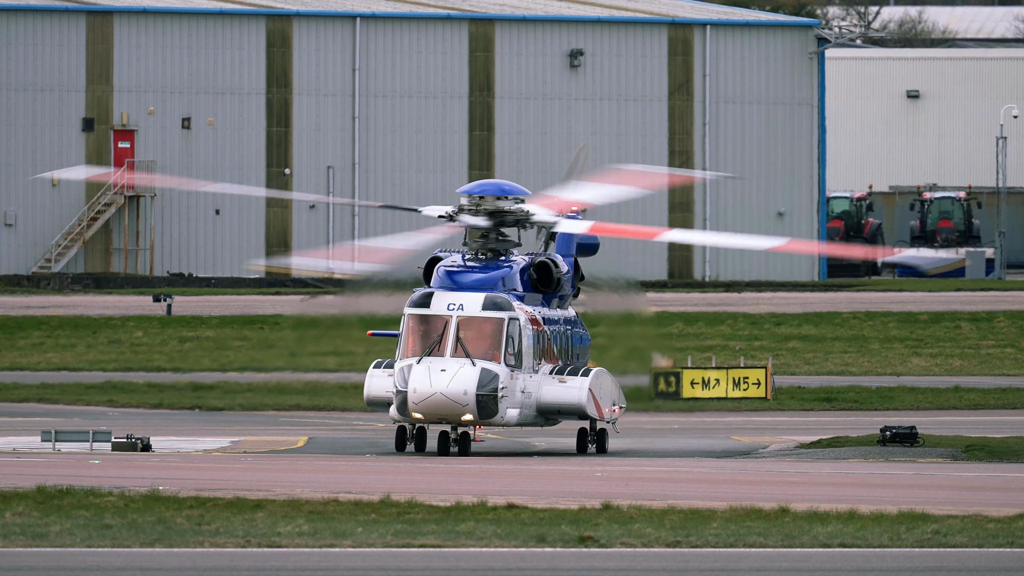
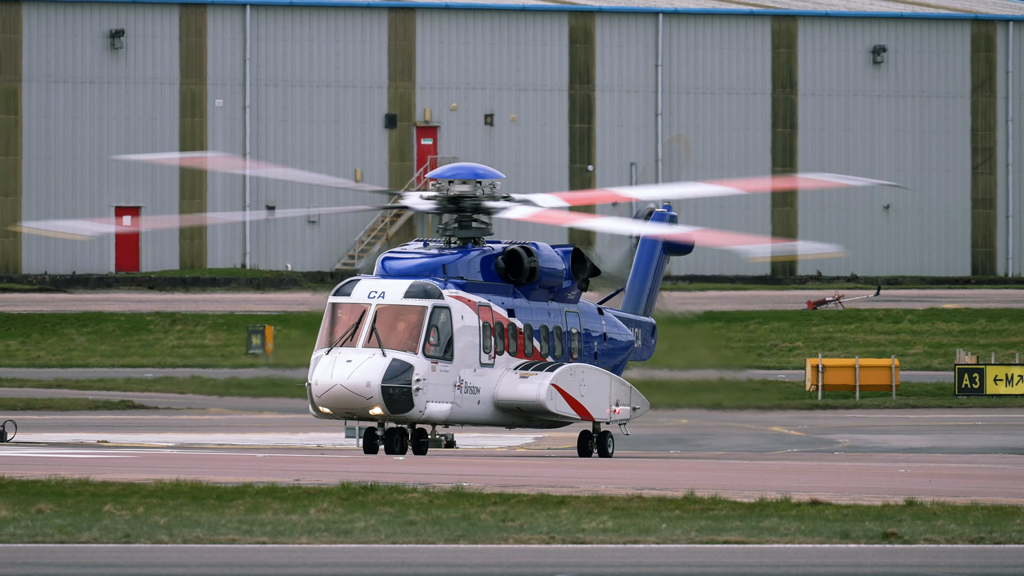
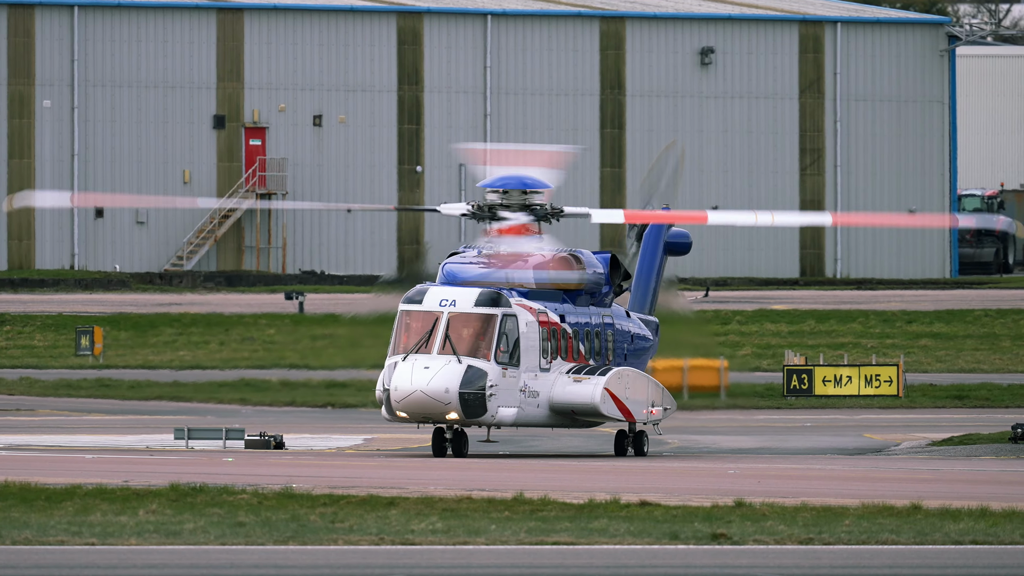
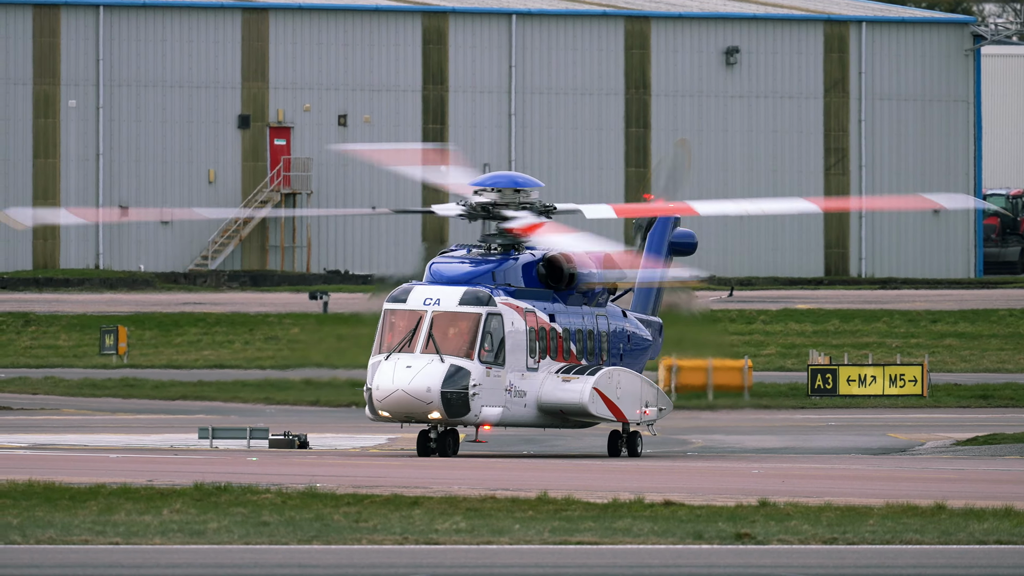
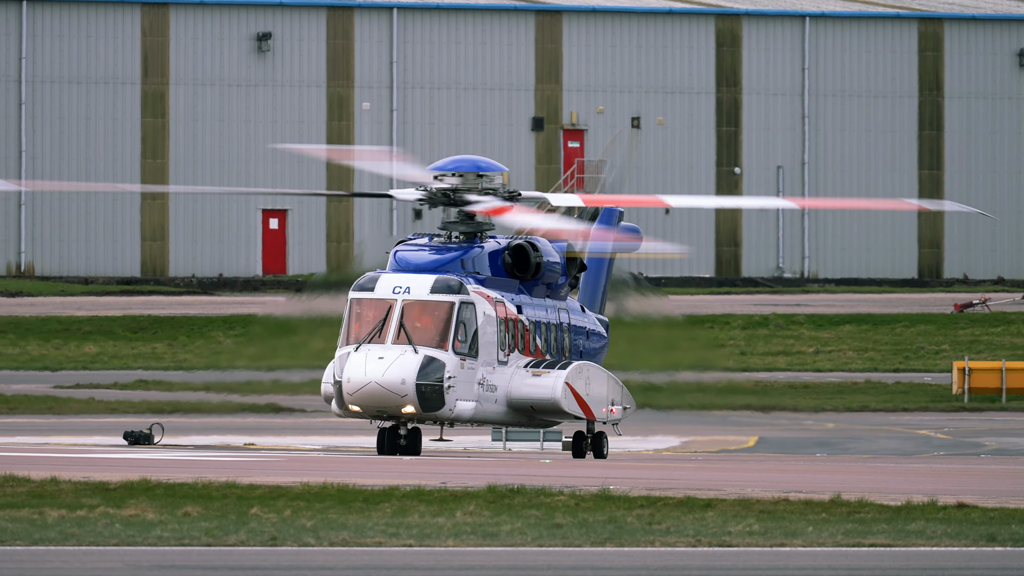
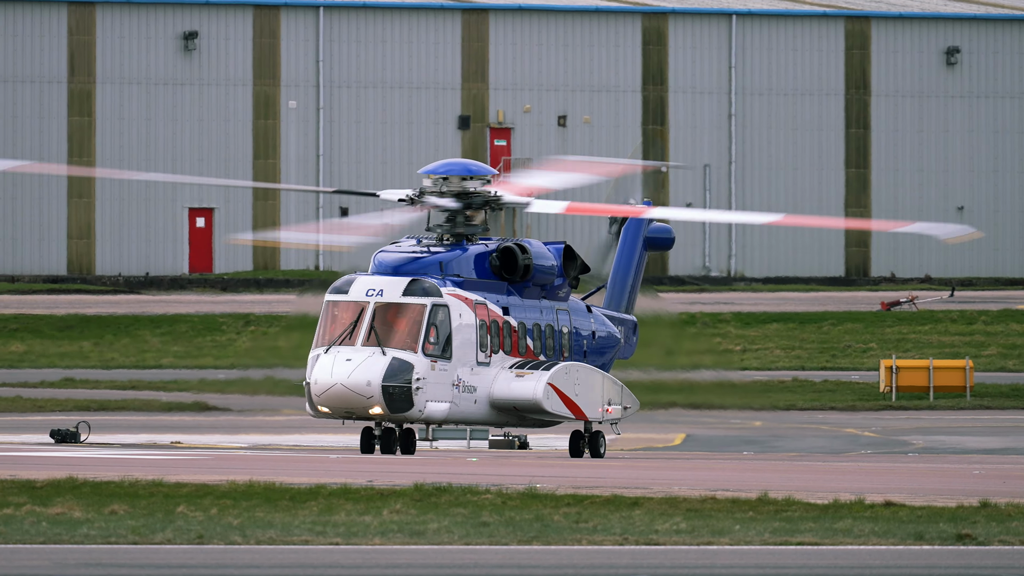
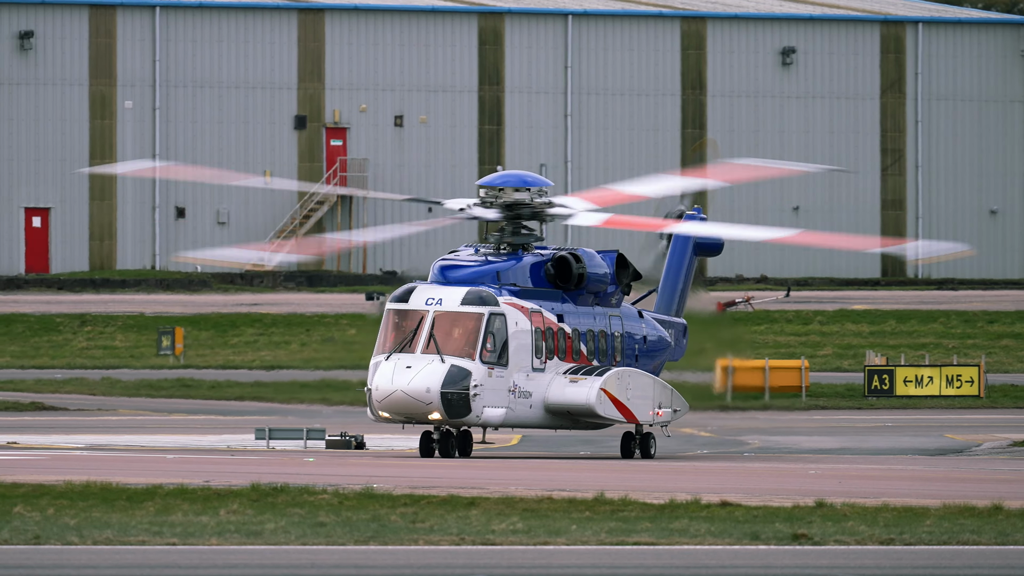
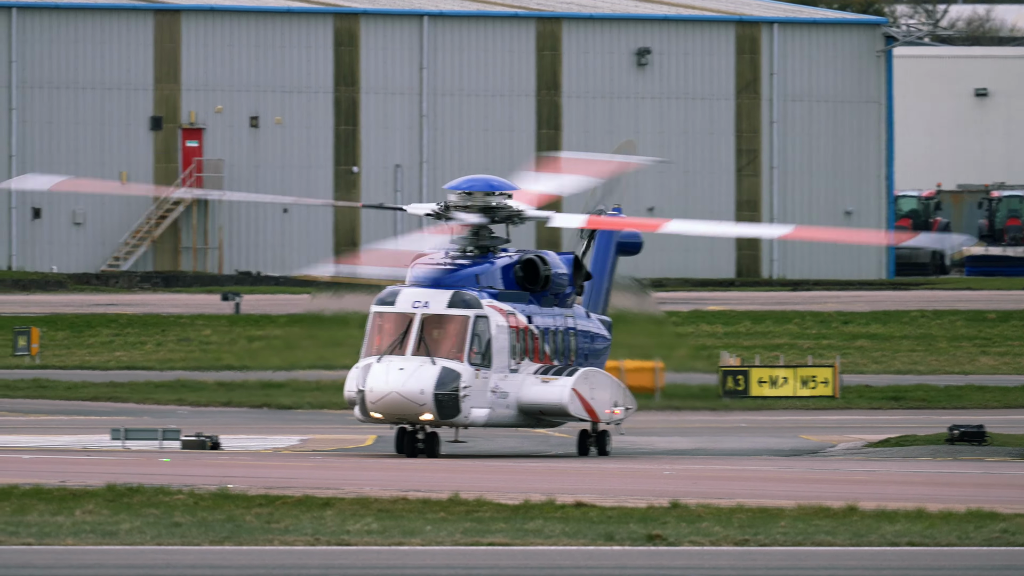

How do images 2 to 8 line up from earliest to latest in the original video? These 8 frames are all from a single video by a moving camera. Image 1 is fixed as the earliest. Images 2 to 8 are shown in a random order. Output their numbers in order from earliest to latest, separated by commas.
8, 3, 4, 7, 2, 6, 5
